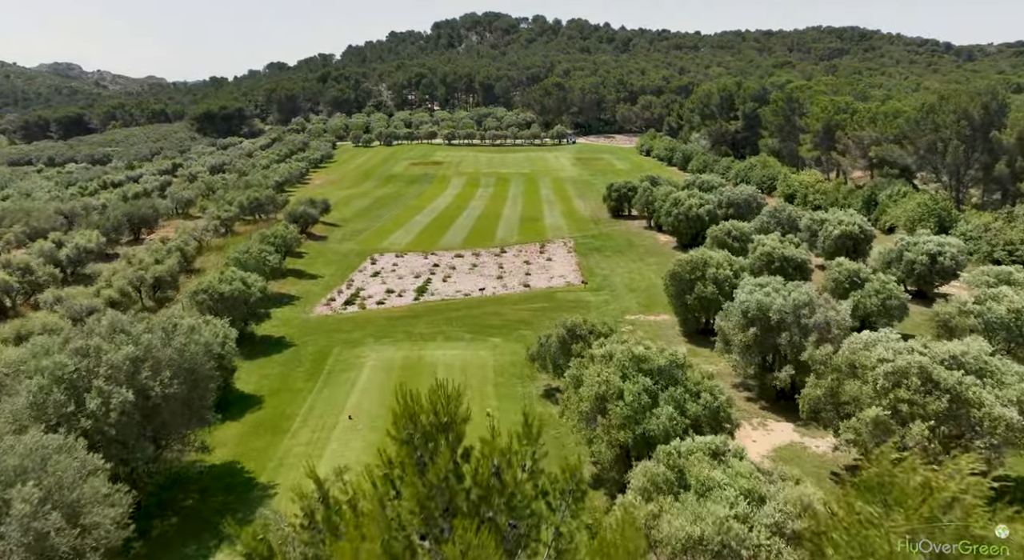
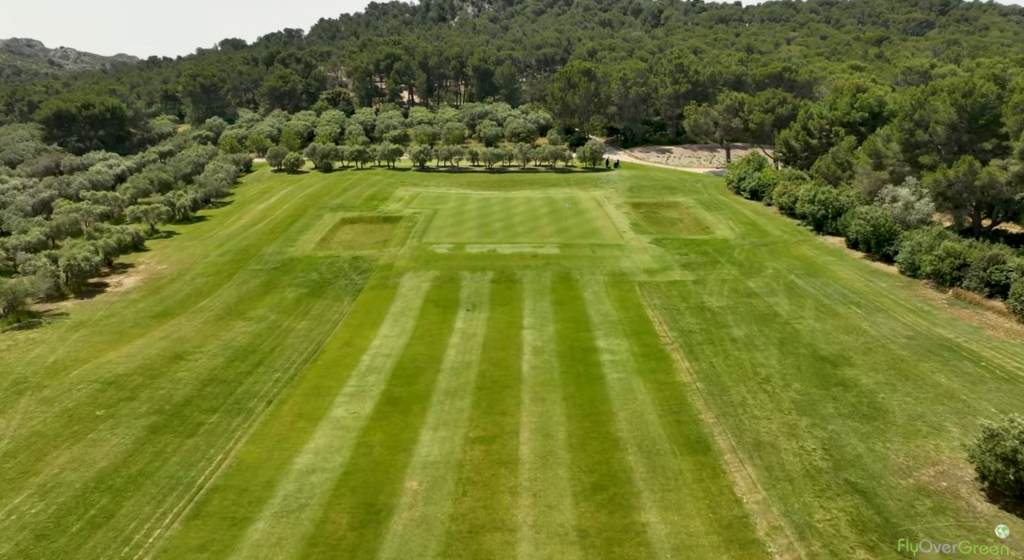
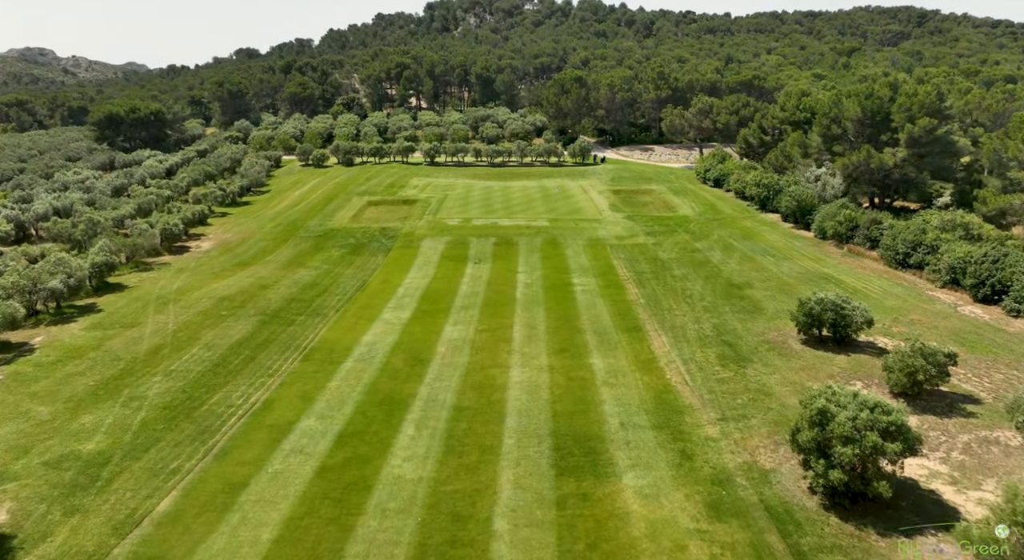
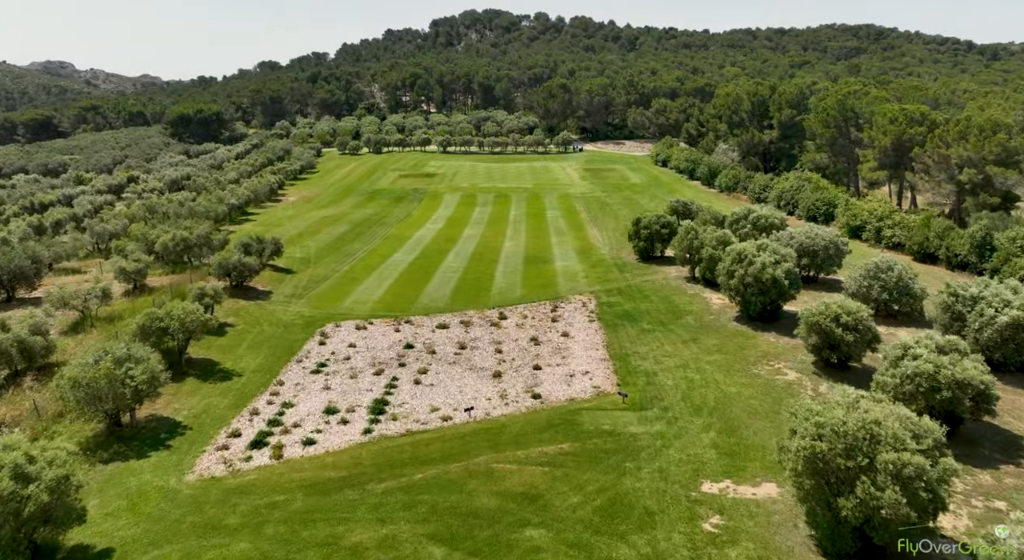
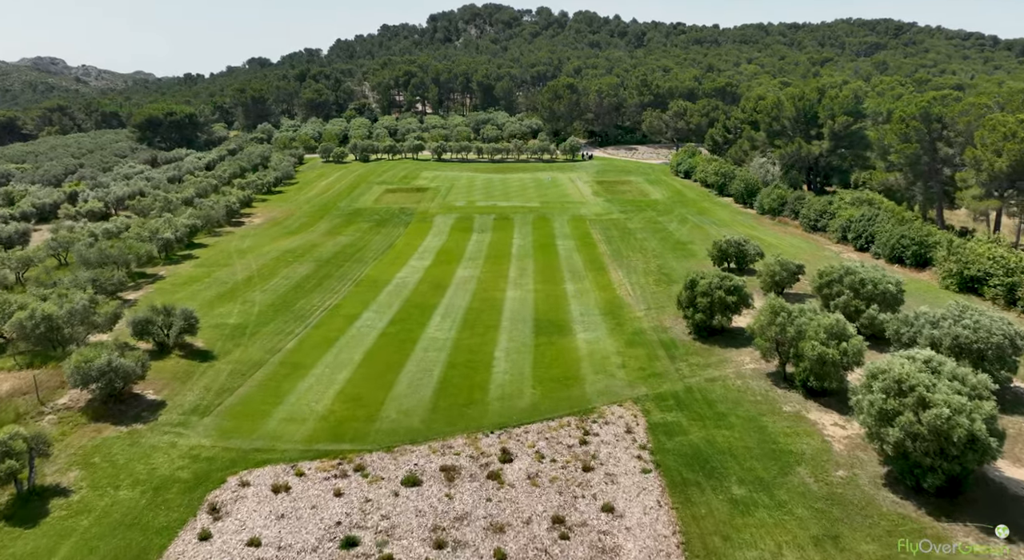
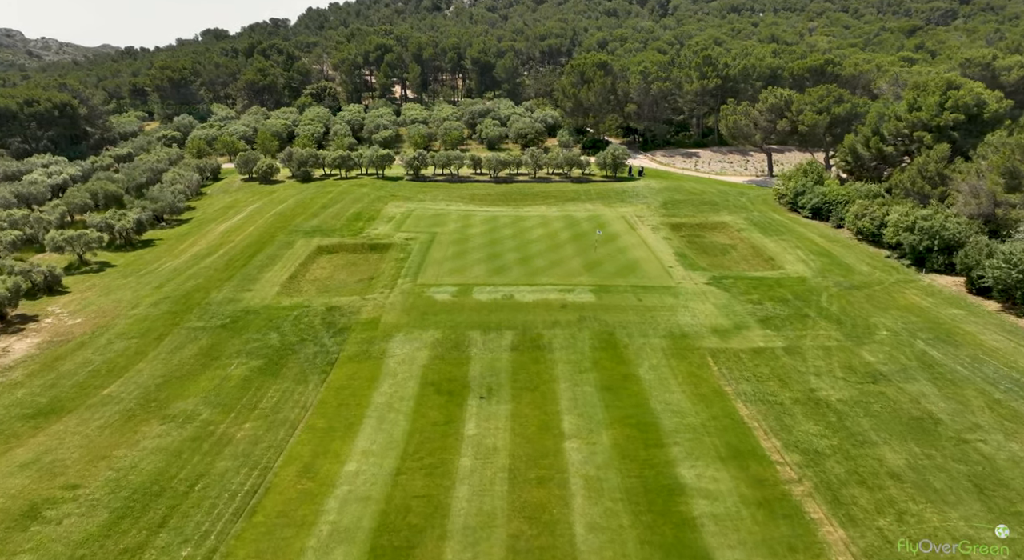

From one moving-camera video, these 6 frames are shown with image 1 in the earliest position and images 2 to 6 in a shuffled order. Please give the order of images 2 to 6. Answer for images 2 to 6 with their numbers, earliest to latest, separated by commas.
4, 5, 3, 2, 6
